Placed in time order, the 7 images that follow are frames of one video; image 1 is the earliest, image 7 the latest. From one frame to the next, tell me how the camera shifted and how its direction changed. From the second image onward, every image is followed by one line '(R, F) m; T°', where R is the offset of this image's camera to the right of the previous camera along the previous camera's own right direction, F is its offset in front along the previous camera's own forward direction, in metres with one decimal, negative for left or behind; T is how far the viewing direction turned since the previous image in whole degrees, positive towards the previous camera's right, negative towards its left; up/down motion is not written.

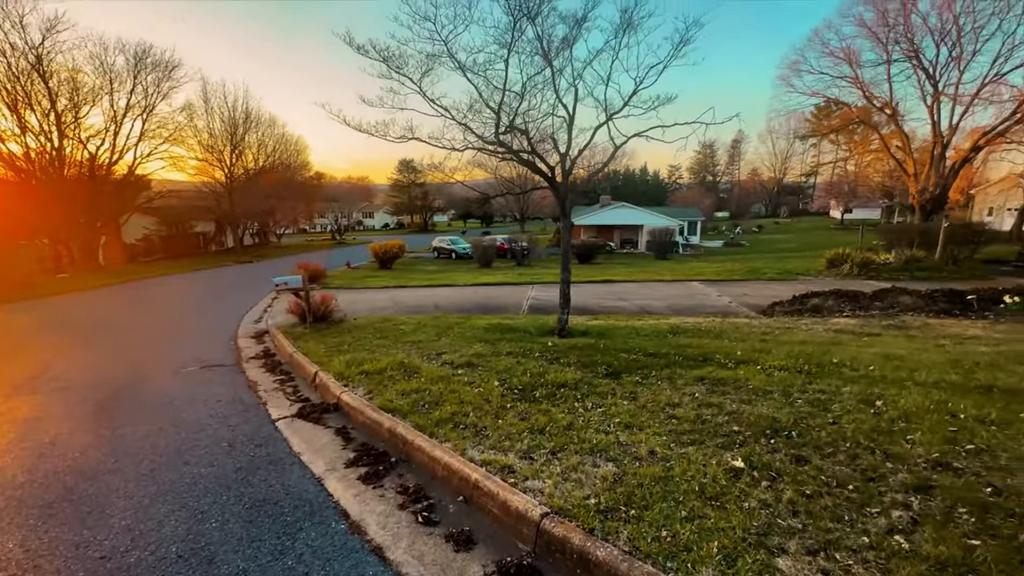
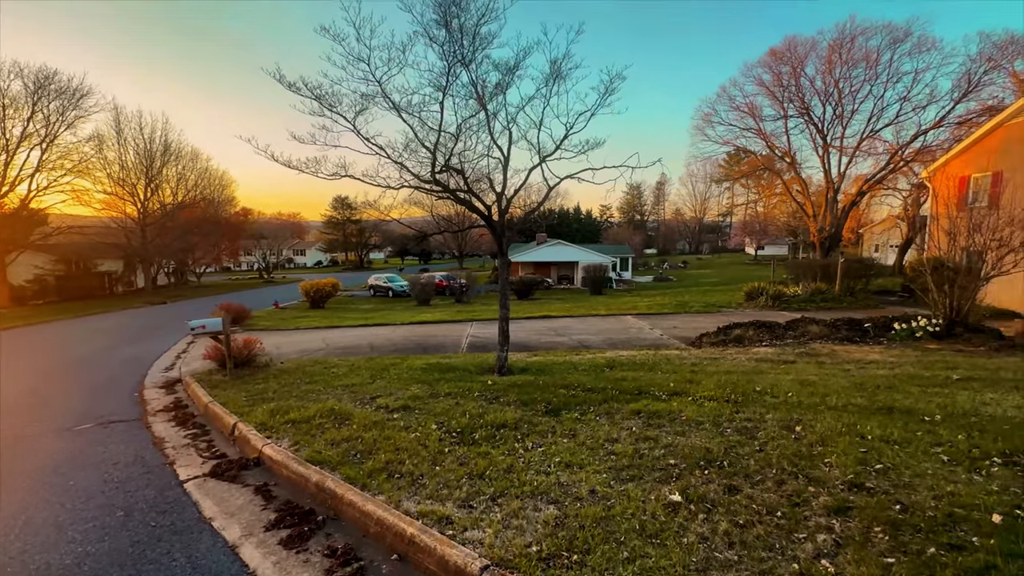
(0.0, 0.0) m; +7°
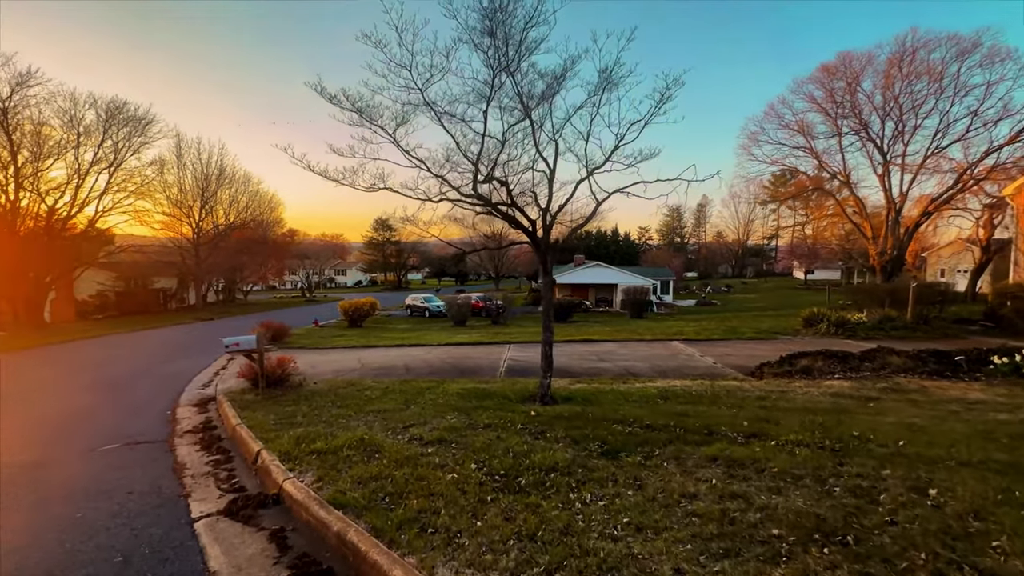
(-0.2, +0.6) m; -4°
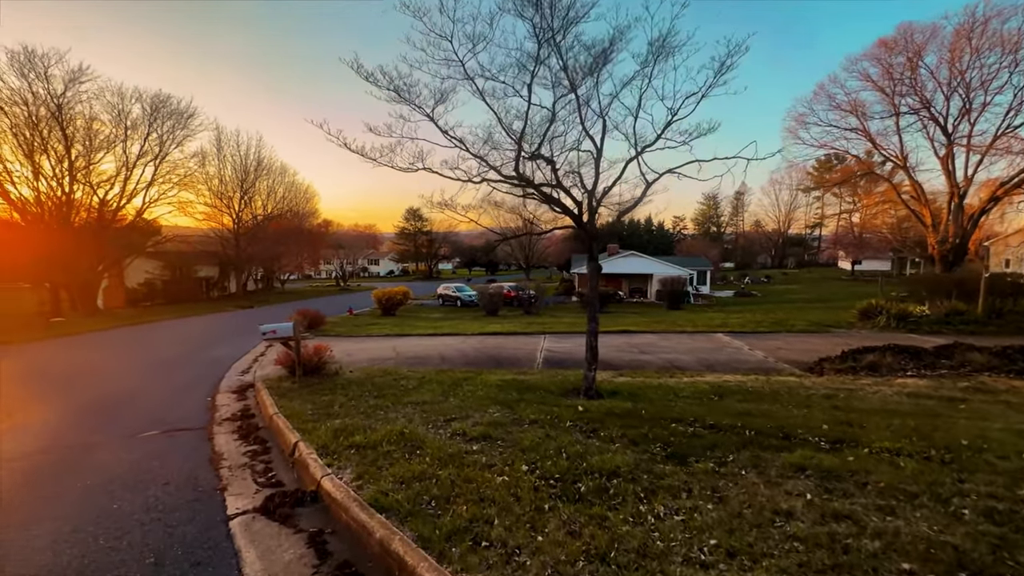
(-0.2, +0.4) m; -4°
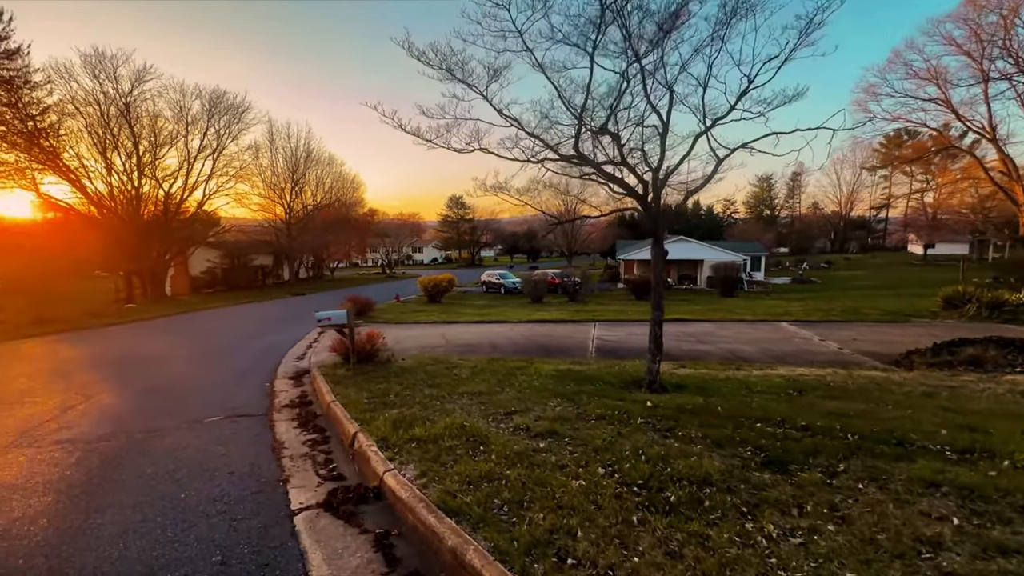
(-0.2, +0.3) m; -5°
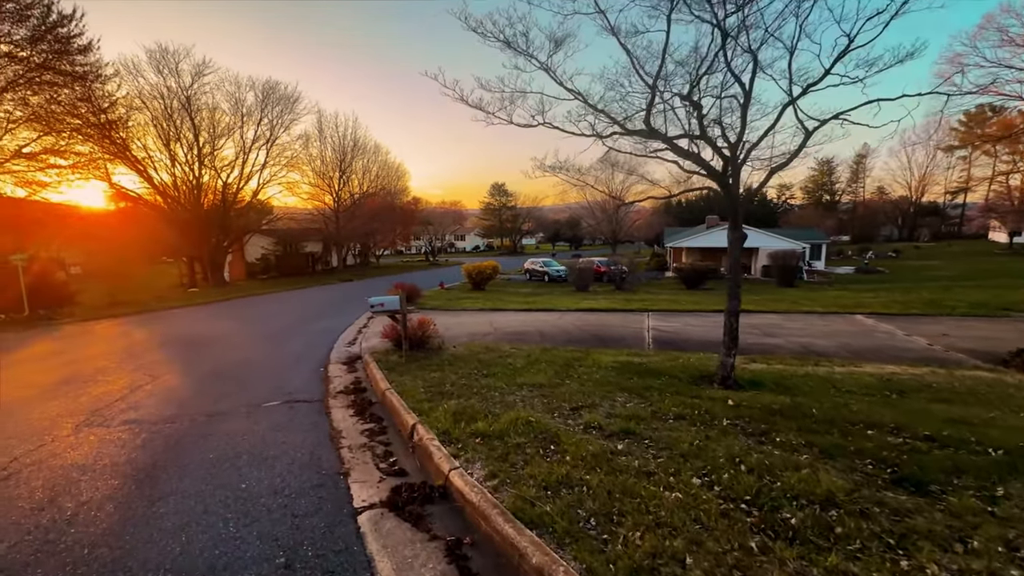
(-0.3, +0.4) m; -5°
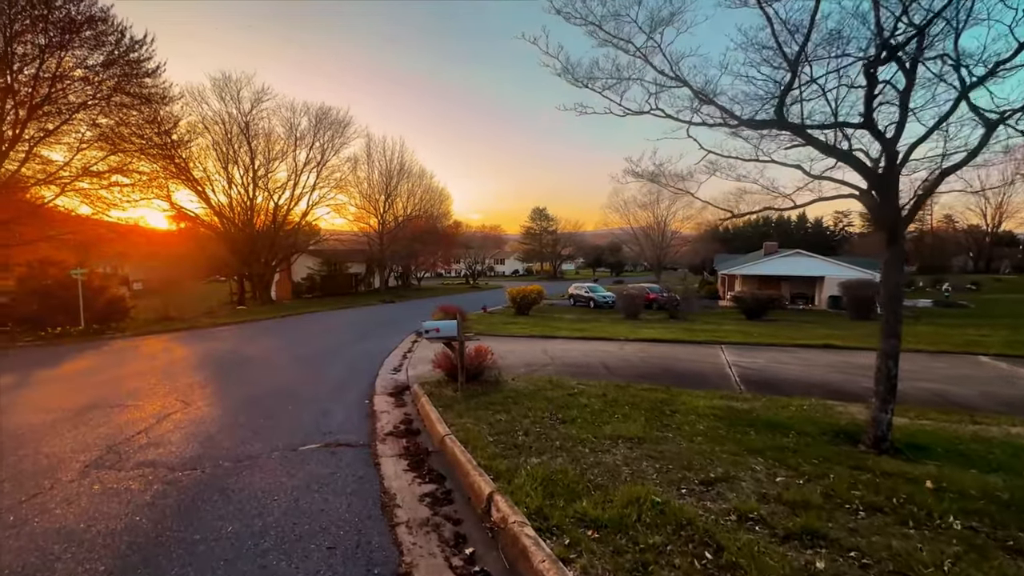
(-0.6, +1.1) m; -4°
